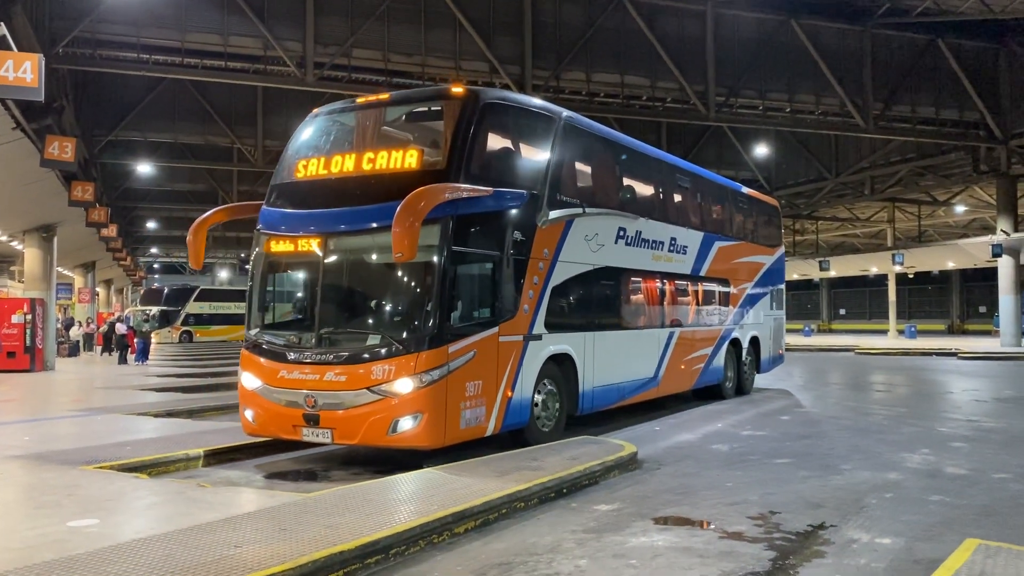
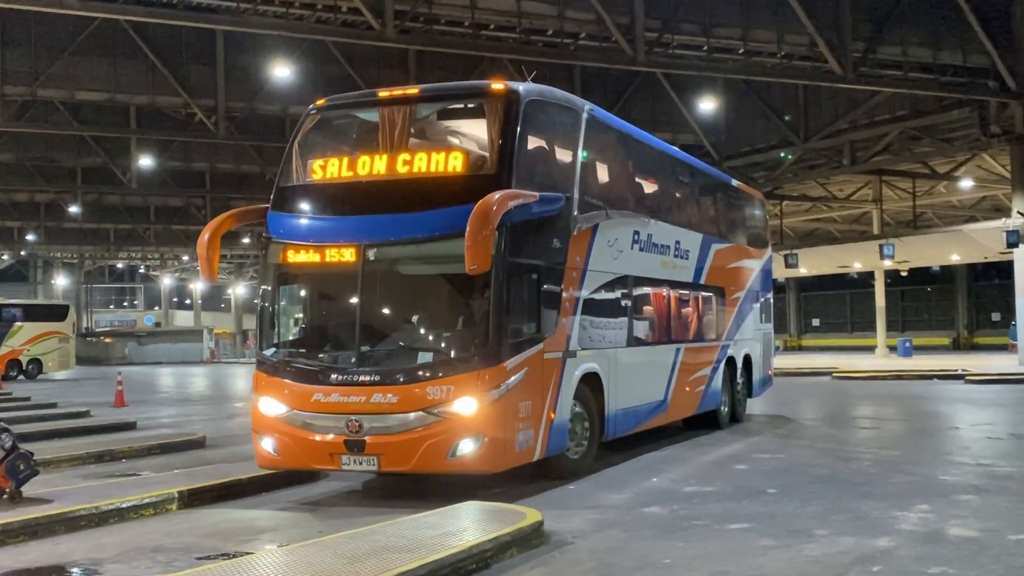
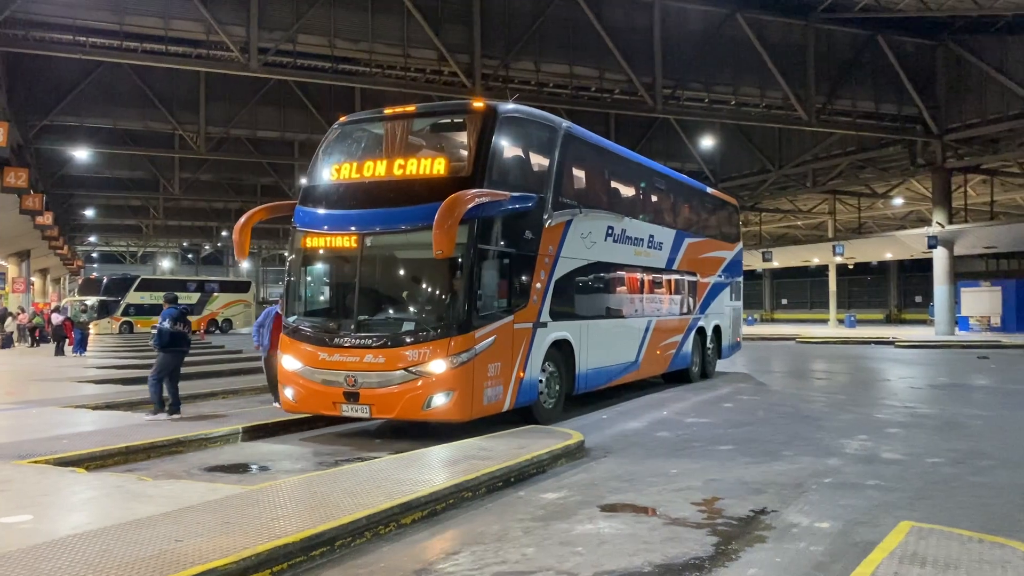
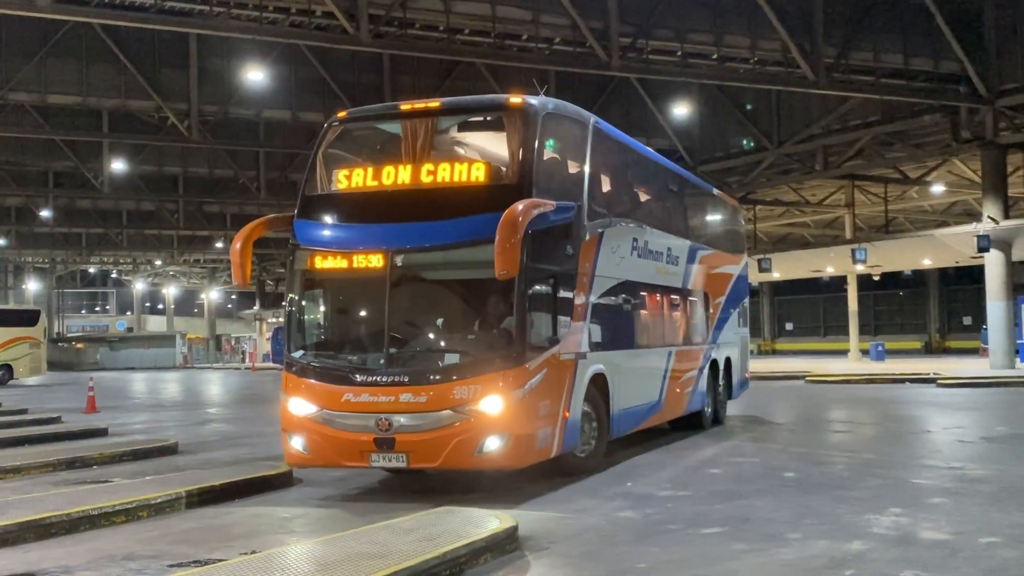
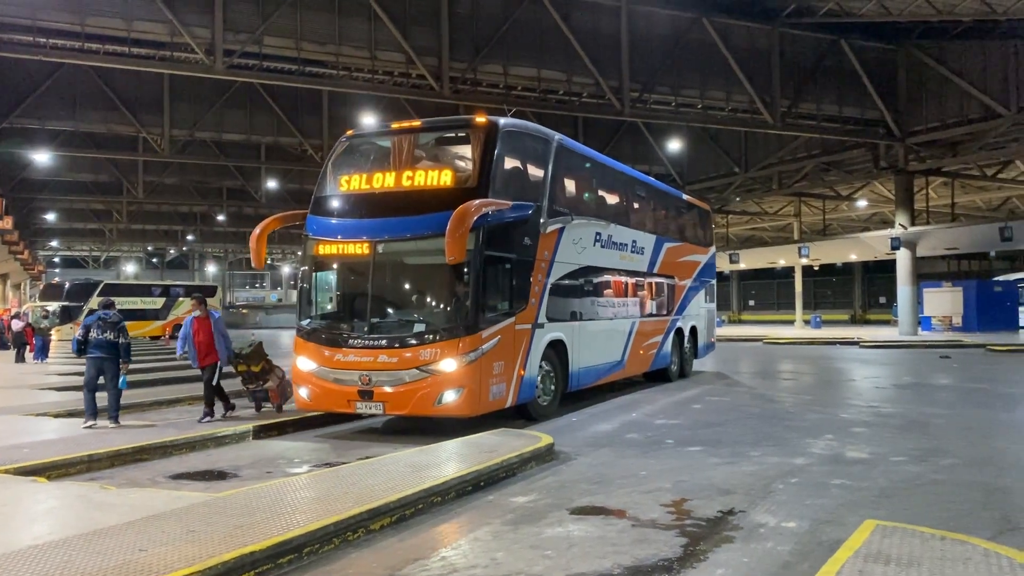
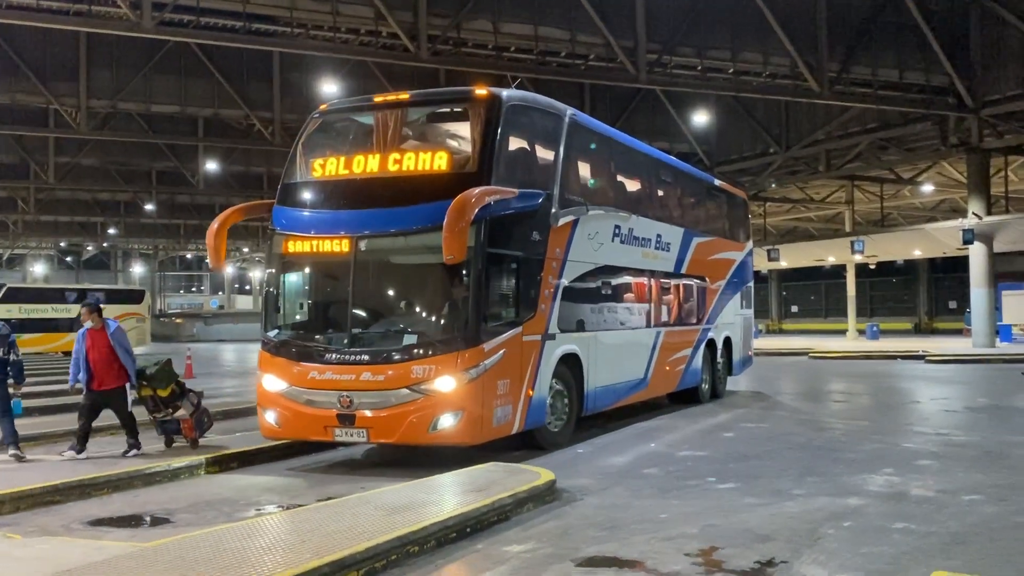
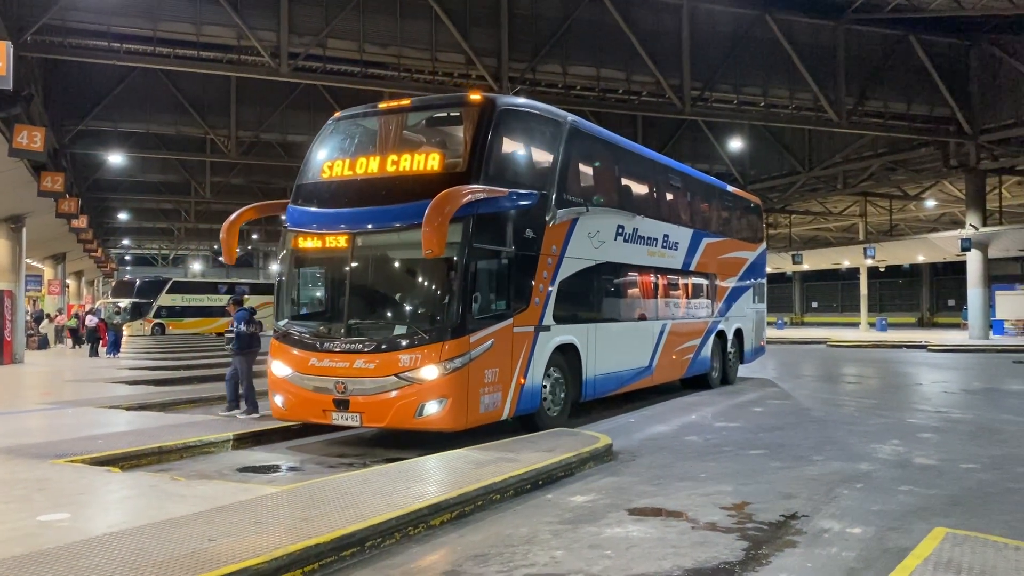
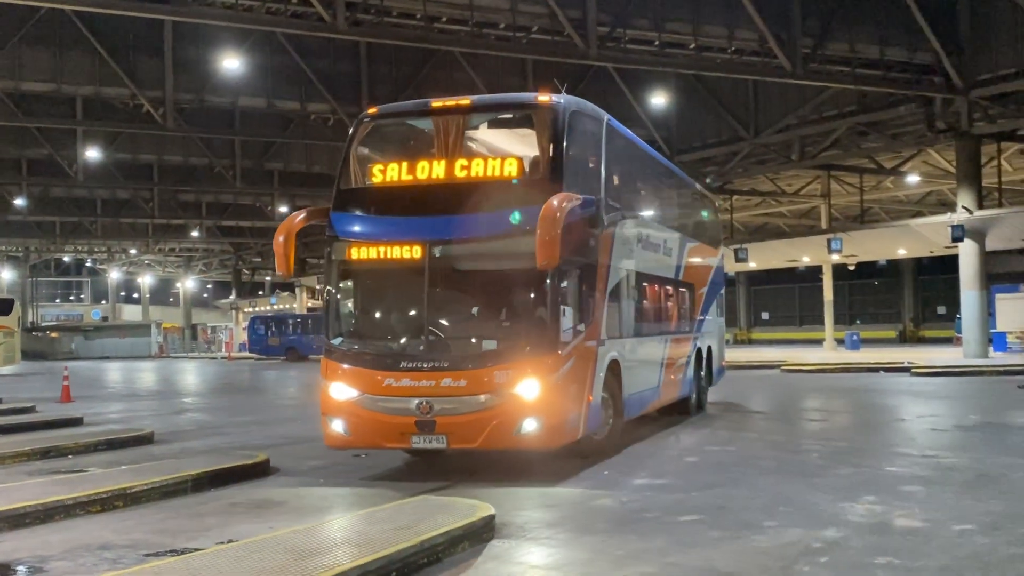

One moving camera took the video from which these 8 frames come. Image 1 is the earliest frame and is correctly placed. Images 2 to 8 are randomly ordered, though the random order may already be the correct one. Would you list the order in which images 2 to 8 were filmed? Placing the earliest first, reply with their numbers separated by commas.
7, 3, 5, 6, 2, 4, 8
